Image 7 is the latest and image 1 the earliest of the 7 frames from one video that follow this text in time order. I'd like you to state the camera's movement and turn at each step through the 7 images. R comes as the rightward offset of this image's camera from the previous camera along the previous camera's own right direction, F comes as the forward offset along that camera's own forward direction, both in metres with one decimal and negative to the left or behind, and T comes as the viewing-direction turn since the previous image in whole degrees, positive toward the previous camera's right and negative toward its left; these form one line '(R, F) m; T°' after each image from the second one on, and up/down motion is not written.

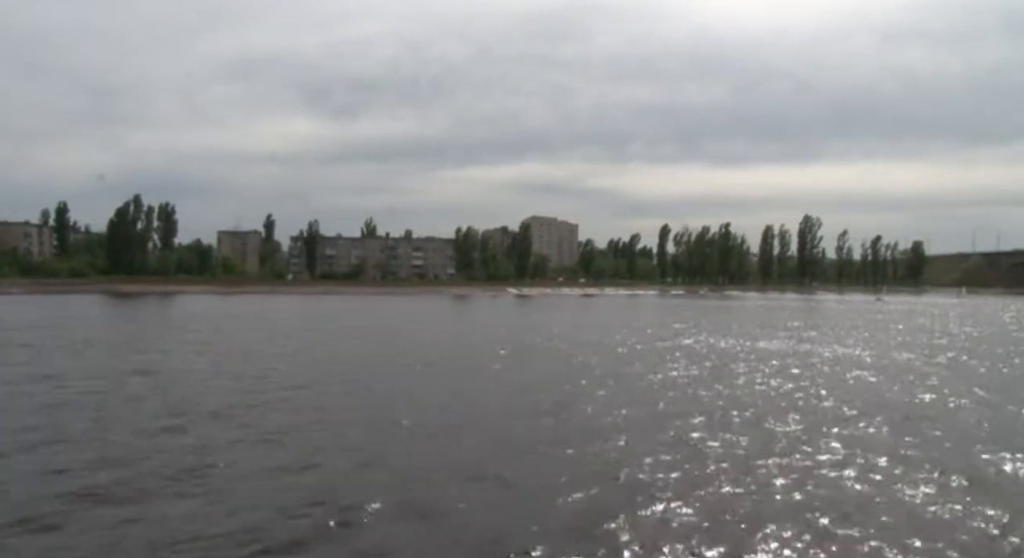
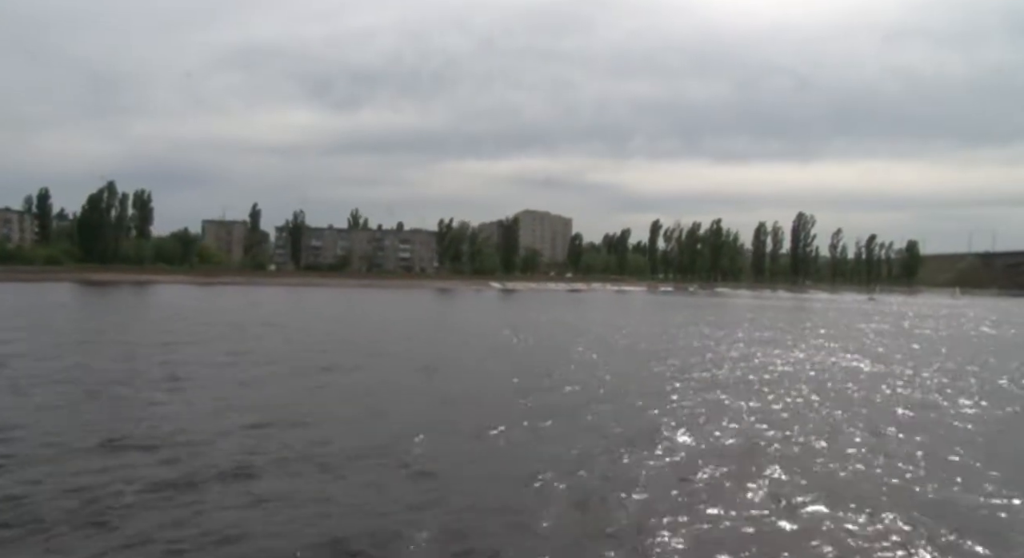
(+1.0, +1.2) m; 0°
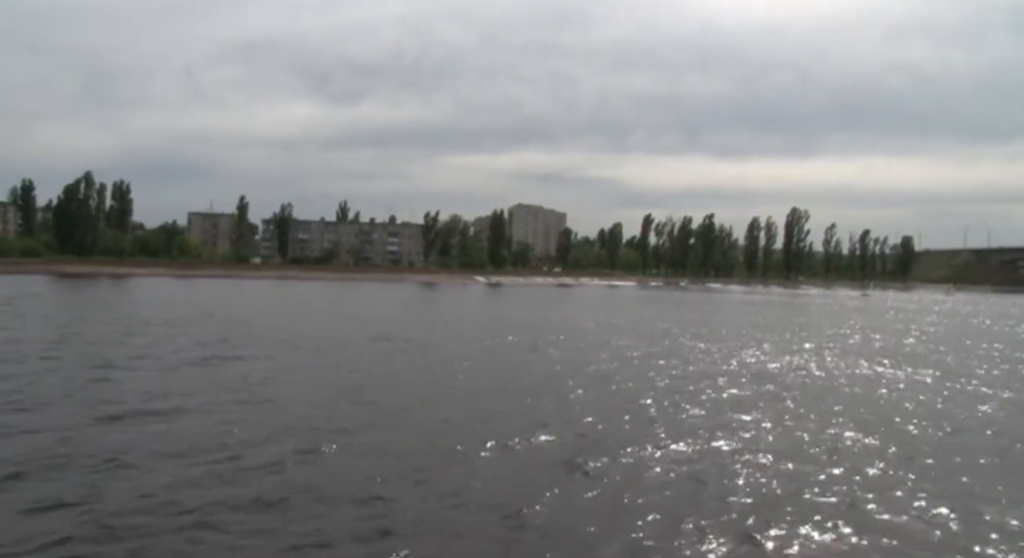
(+0.9, +1.0) m; 0°
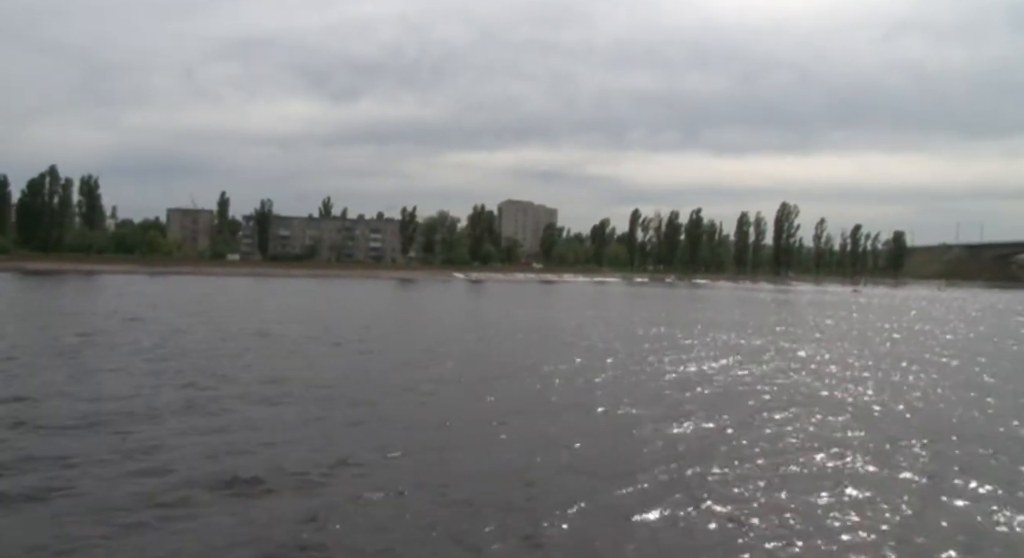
(+1.3, +1.3) m; 0°
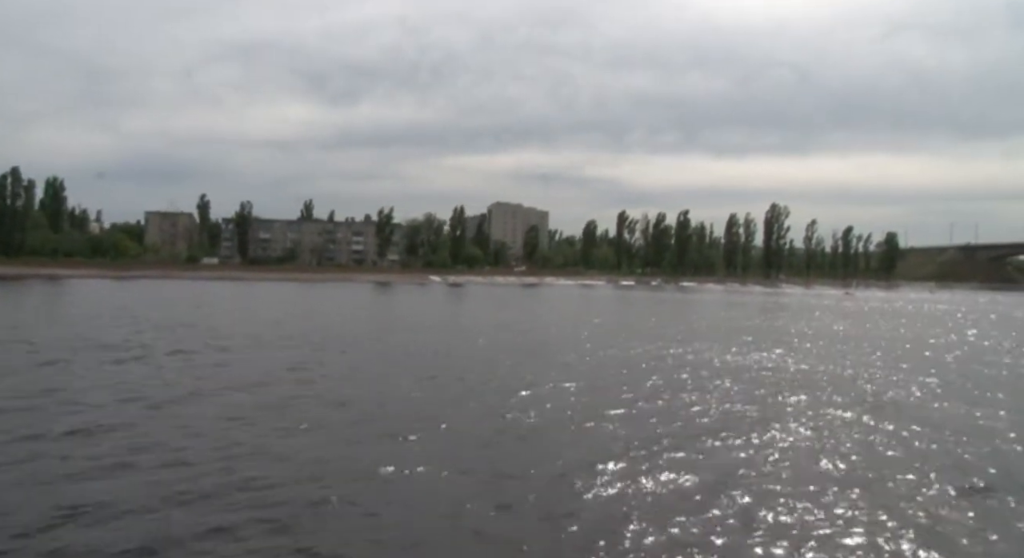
(+1.3, +1.5) m; 0°
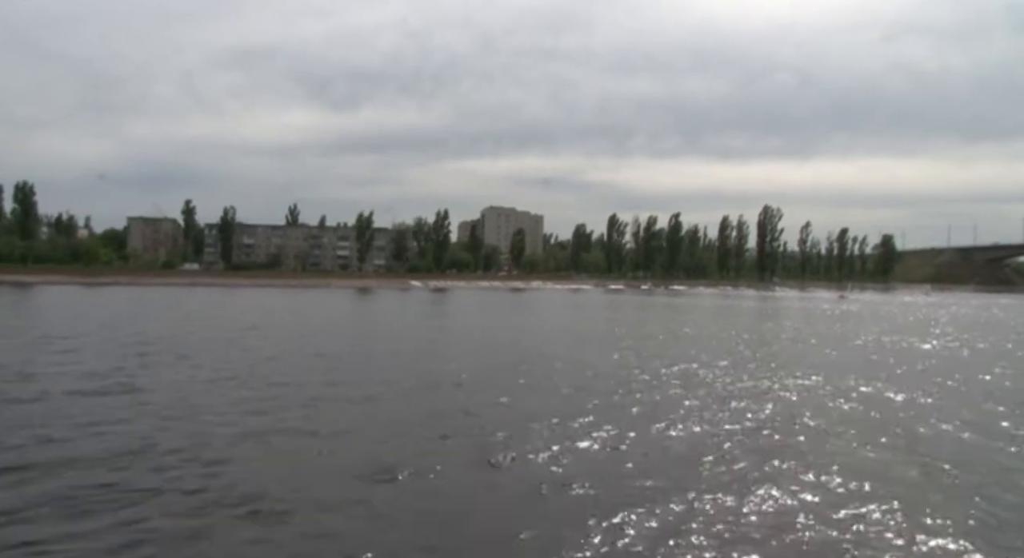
(+1.1, +1.4) m; 0°
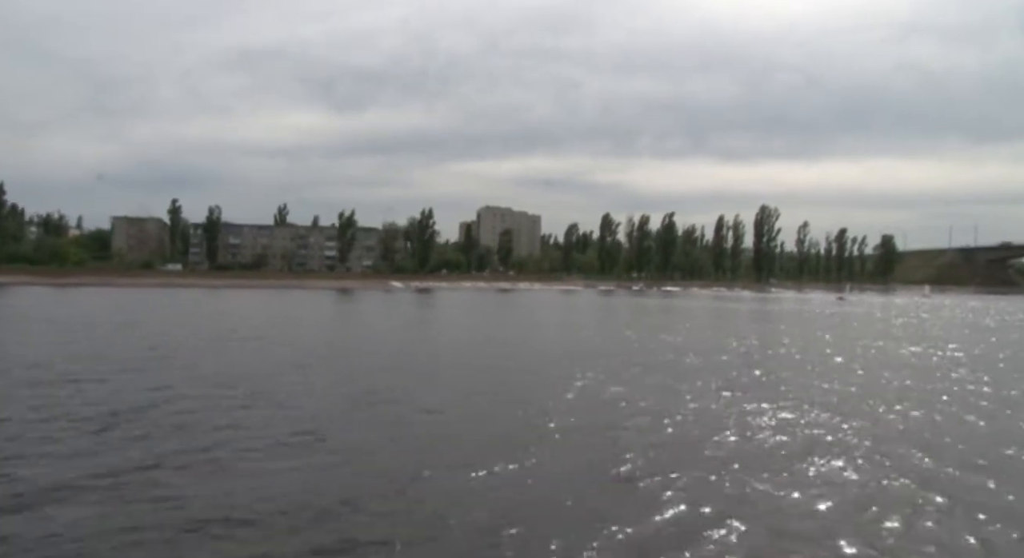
(+1.1, +1.5) m; 0°
